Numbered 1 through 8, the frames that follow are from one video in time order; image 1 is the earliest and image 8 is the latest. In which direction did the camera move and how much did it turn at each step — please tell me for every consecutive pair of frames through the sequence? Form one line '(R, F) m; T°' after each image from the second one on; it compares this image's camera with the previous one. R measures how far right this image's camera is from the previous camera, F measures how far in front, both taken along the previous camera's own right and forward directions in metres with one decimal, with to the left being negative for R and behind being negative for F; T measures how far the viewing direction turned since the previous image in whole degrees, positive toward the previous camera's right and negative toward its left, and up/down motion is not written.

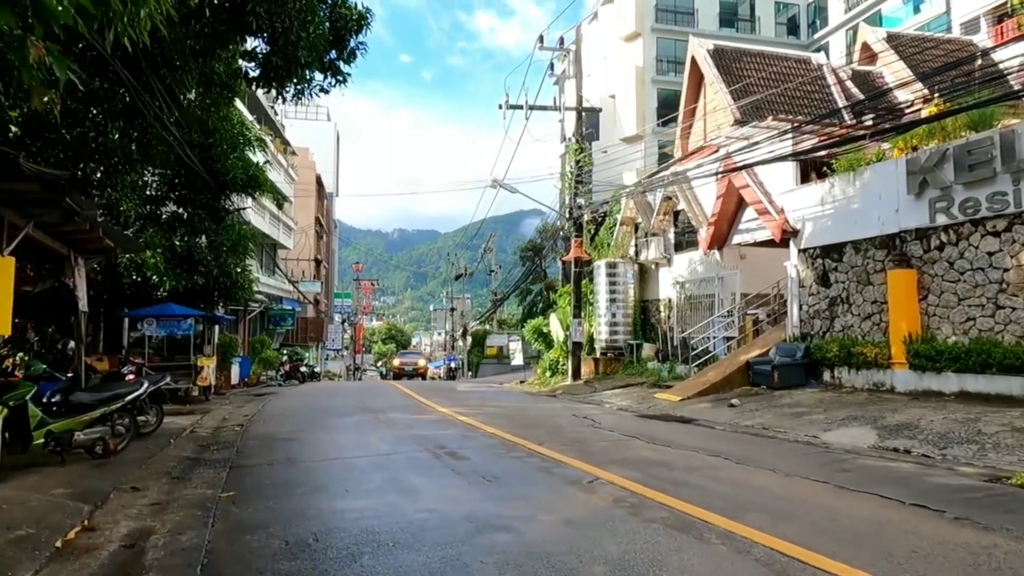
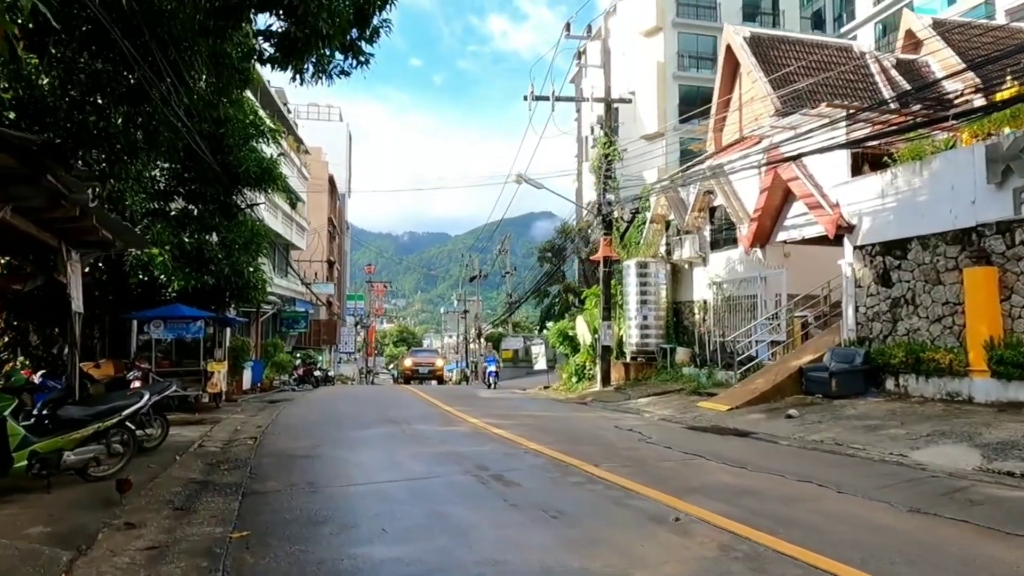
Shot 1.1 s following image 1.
(-0.5, +1.1) m; -1°
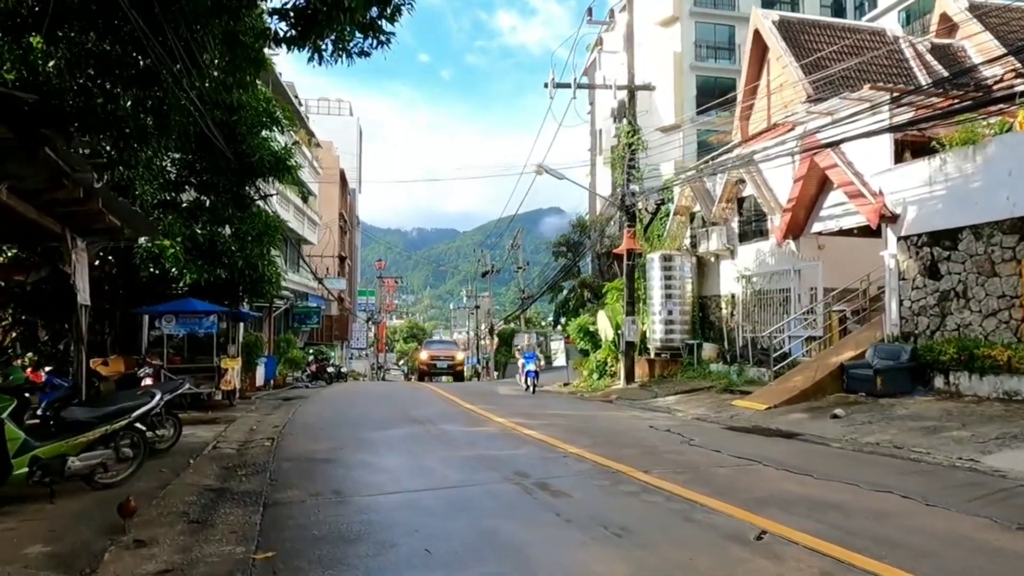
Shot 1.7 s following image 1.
(-0.3, +0.6) m; -1°
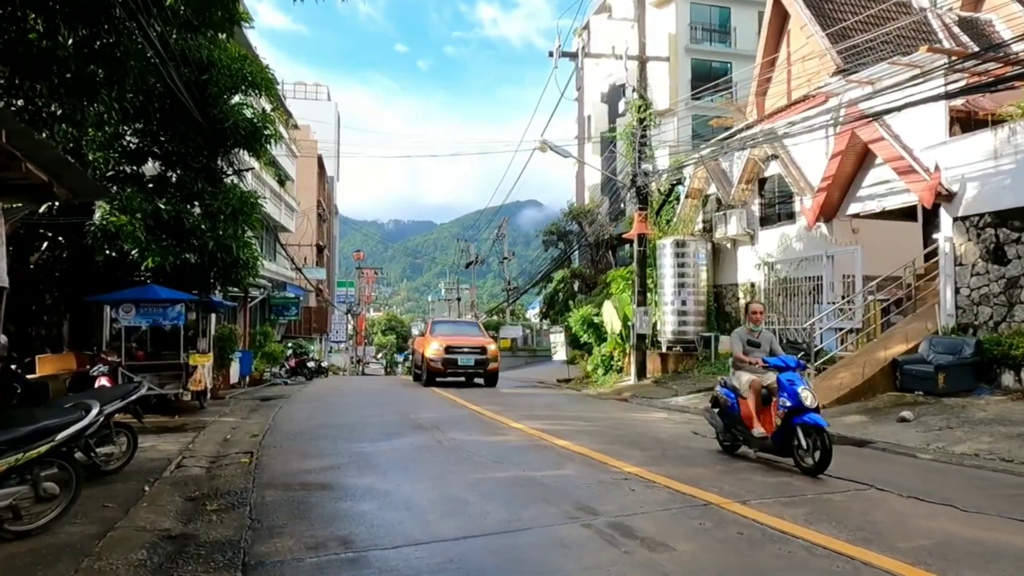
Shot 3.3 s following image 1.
(-0.6, +1.6) m; +2°
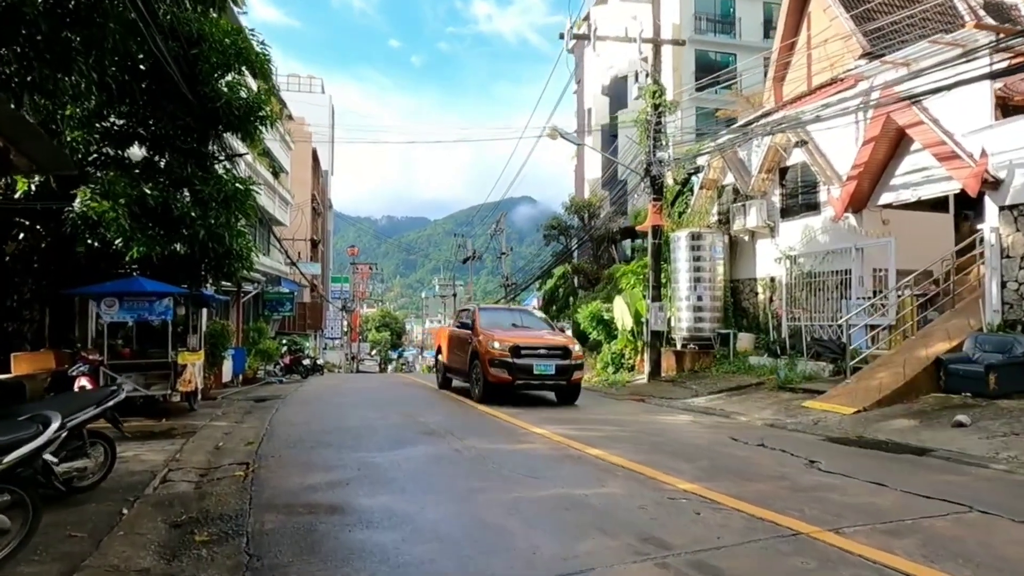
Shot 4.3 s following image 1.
(-0.4, +0.9) m; +1°
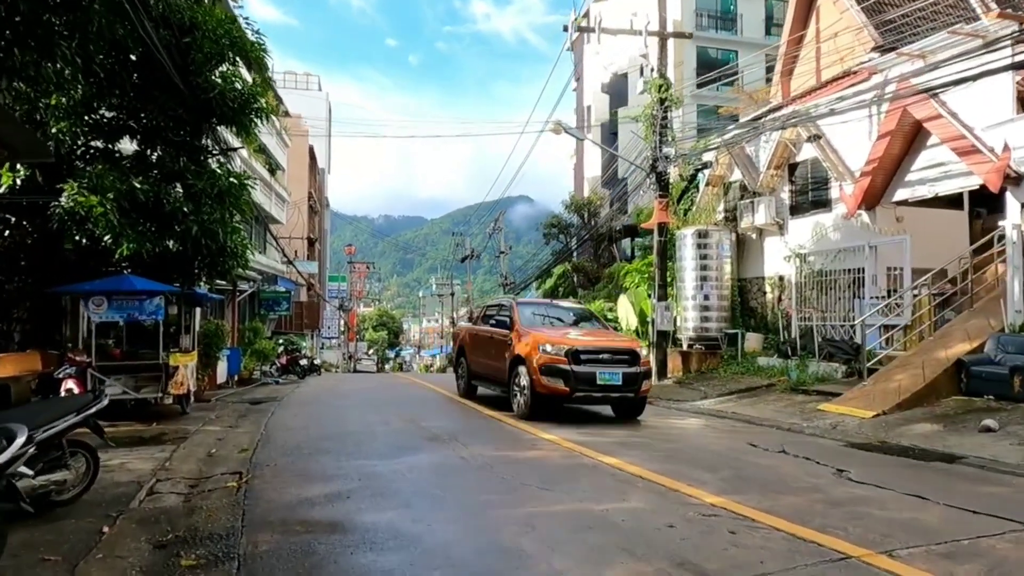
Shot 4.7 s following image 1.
(-0.1, +0.4) m; 0°
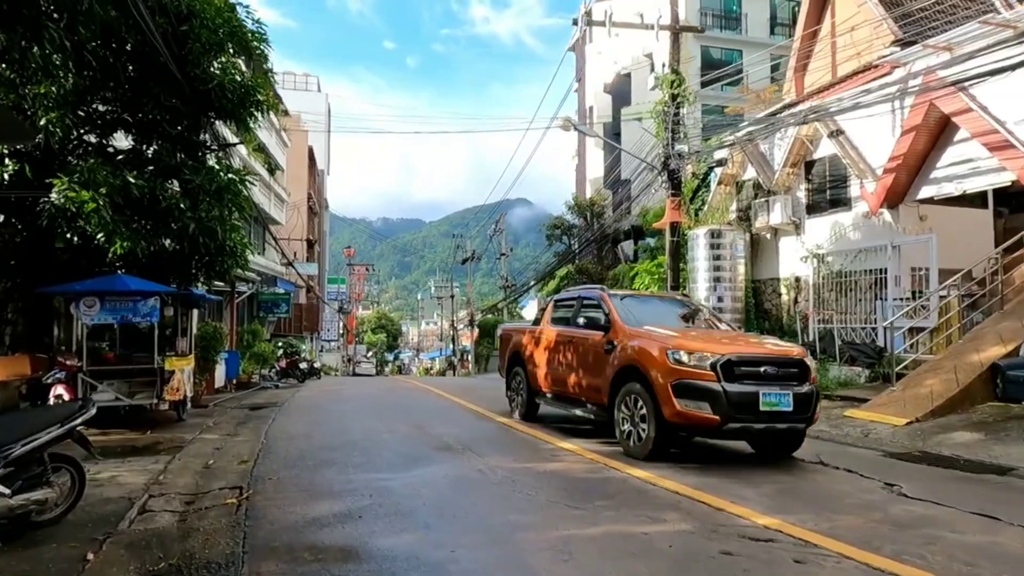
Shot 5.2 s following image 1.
(-0.2, +0.5) m; 0°
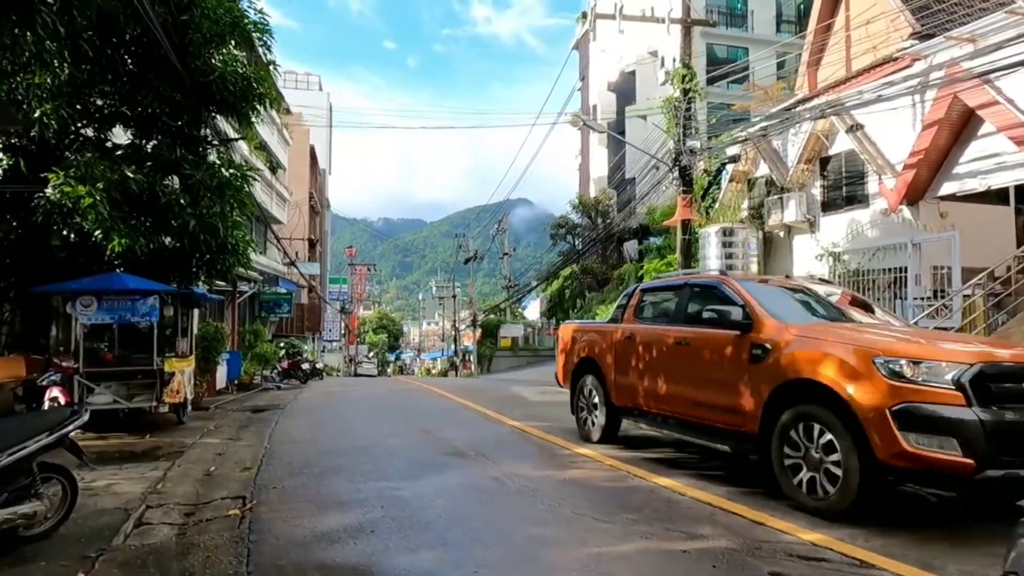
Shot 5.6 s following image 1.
(-0.2, +0.4) m; 0°
